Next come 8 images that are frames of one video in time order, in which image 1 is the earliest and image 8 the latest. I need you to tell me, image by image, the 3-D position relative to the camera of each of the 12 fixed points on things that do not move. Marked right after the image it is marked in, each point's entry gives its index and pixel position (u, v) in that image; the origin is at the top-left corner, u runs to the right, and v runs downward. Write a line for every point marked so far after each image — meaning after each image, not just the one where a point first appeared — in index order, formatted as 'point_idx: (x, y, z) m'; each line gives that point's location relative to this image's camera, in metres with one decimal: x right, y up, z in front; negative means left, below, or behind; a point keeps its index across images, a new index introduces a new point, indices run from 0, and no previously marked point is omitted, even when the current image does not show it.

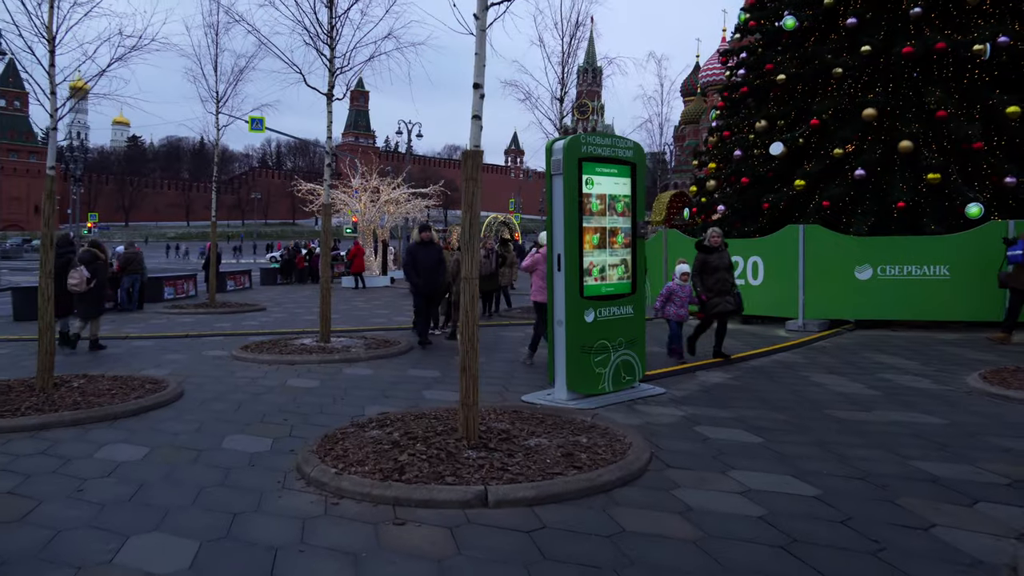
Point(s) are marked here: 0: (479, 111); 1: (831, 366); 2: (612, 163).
0: (-0.2, +1.3, +5.1) m
1: (+3.8, -0.9, +8.8) m
2: (+1.0, +1.2, +7.0) m
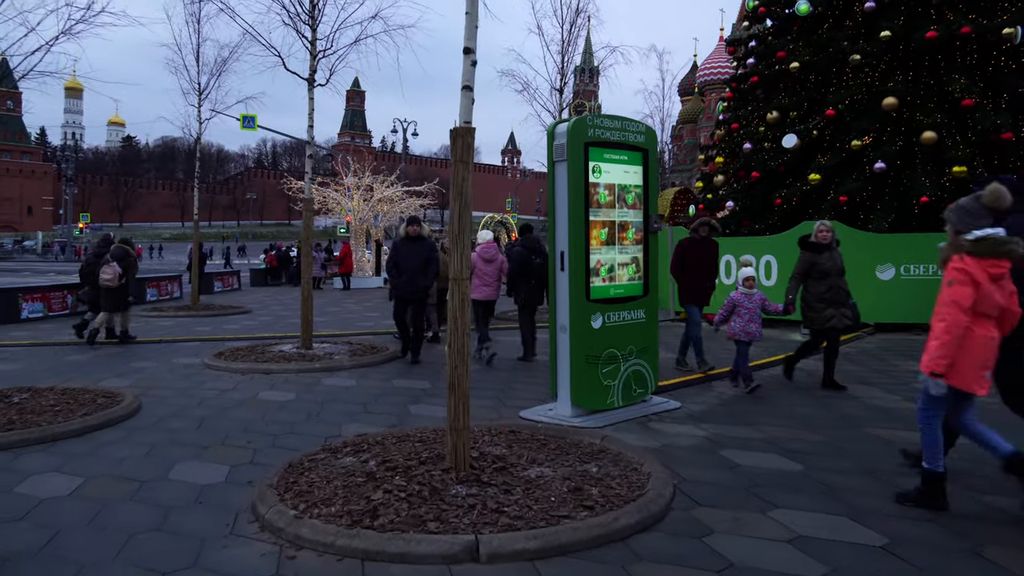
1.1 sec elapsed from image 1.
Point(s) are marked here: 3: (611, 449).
0: (-0.2, +1.2, +4.3) m
1: (+3.8, -1.0, +8.0) m
2: (+0.9, +1.2, +6.2) m
3: (+0.7, -1.1, +4.9) m
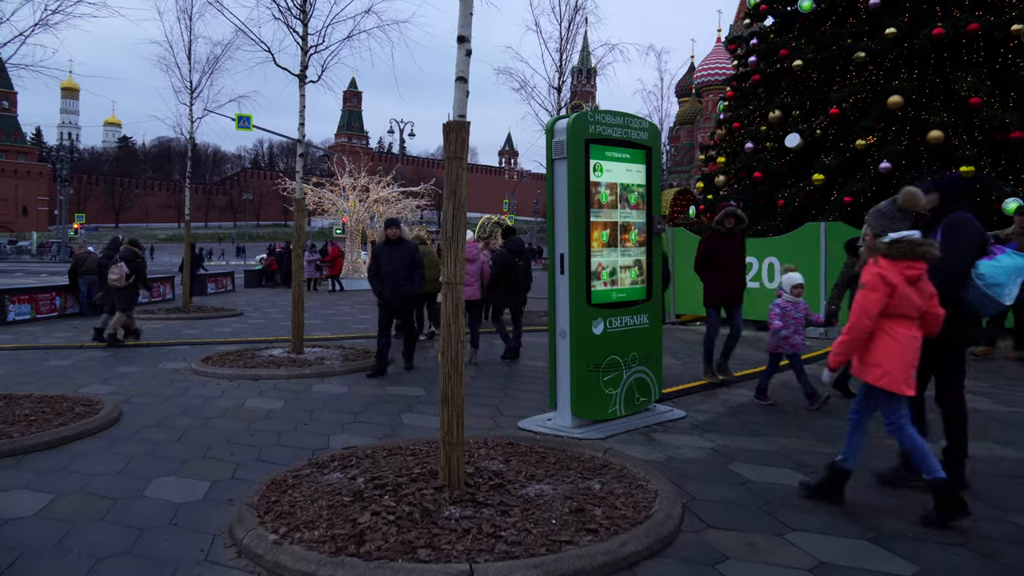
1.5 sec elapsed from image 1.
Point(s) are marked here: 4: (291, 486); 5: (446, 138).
0: (-0.3, +1.2, +4.1) m
1: (+3.8, -1.0, +7.7) m
2: (+0.9, +1.1, +5.9) m
3: (+0.7, -1.1, +4.6) m
4: (-1.3, -1.1, +4.2) m
5: (-0.4, +0.8, +4.0) m
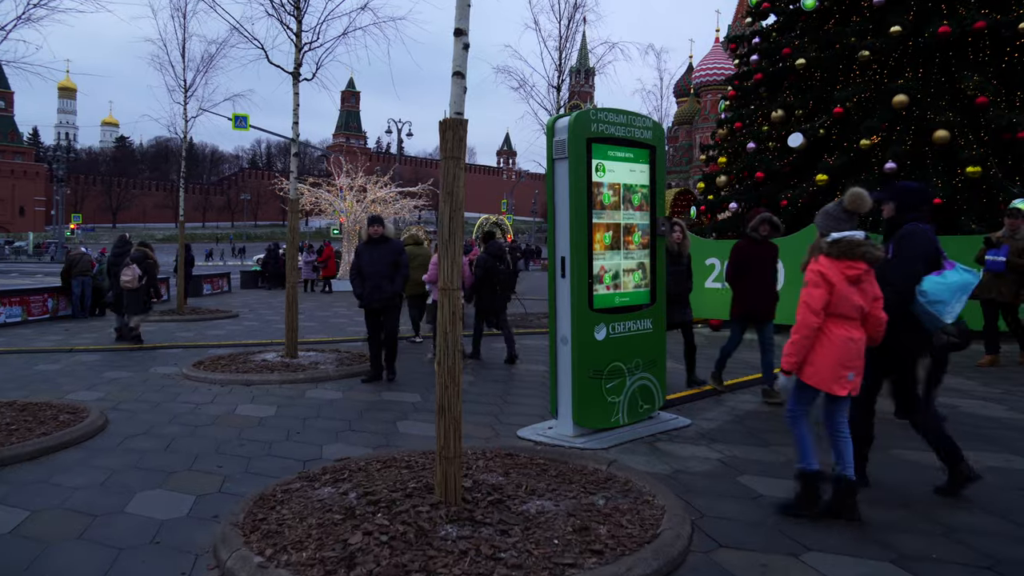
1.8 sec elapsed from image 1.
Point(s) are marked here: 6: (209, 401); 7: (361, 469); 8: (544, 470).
0: (-0.3, +1.2, +3.9) m
1: (+3.8, -1.0, +7.5) m
2: (+0.9, +1.1, +5.7) m
3: (+0.7, -1.1, +4.4) m
4: (-1.3, -1.2, +4.0) m
5: (-0.4, +0.8, +3.8) m
6: (-2.9, -1.1, +7.0) m
7: (-0.9, -1.1, +4.5) m
8: (+0.2, -1.1, +4.6) m
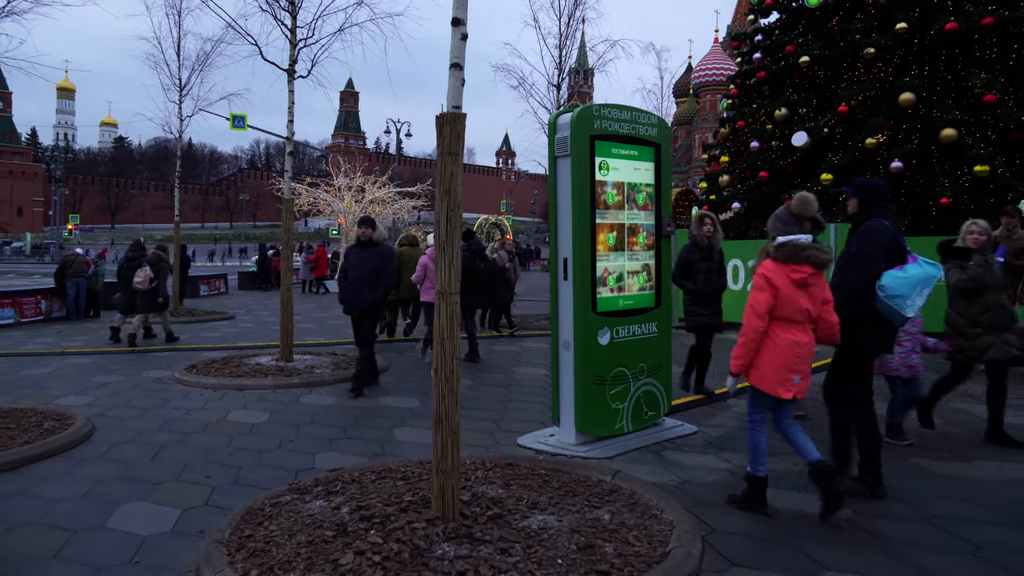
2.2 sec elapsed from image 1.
0: (-0.3, +1.2, +3.7) m
1: (+3.8, -1.0, +7.4) m
2: (+0.9, +1.1, +5.5) m
3: (+0.7, -1.2, +4.2) m
4: (-1.3, -1.2, +3.8) m
5: (-0.4, +0.8, +3.6) m
6: (-2.9, -1.1, +6.8) m
7: (-0.9, -1.1, +4.3) m
8: (+0.2, -1.1, +4.4) m
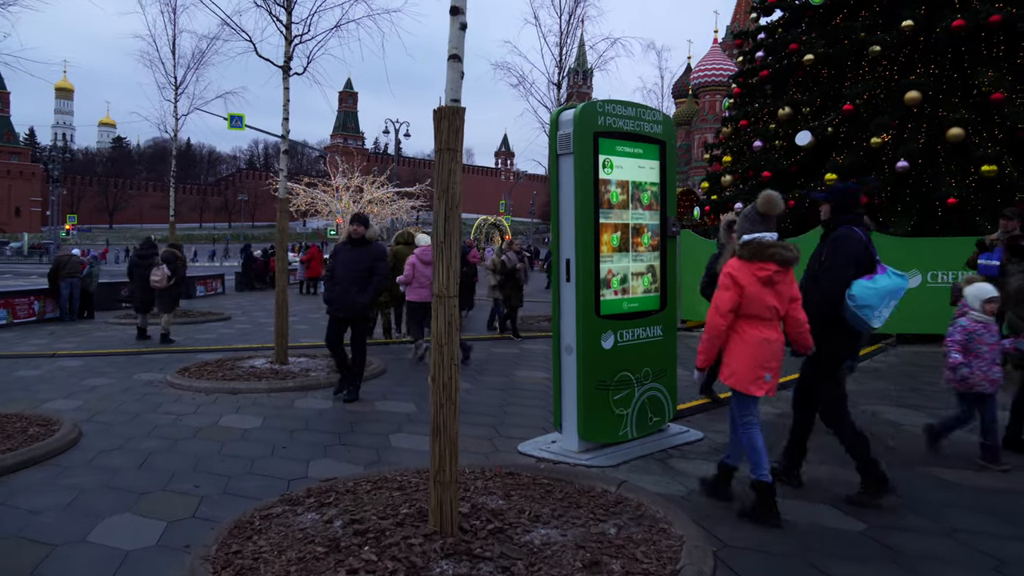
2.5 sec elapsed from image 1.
0: (-0.2, +1.1, +3.5) m
1: (+3.8, -1.1, +7.2) m
2: (+0.9, +1.1, +5.3) m
3: (+0.7, -1.2, +4.1) m
4: (-1.3, -1.2, +3.7) m
5: (-0.3, +0.7, +3.4) m
6: (-2.9, -1.1, +6.7) m
7: (-0.9, -1.2, +4.1) m
8: (+0.2, -1.2, +4.2) m
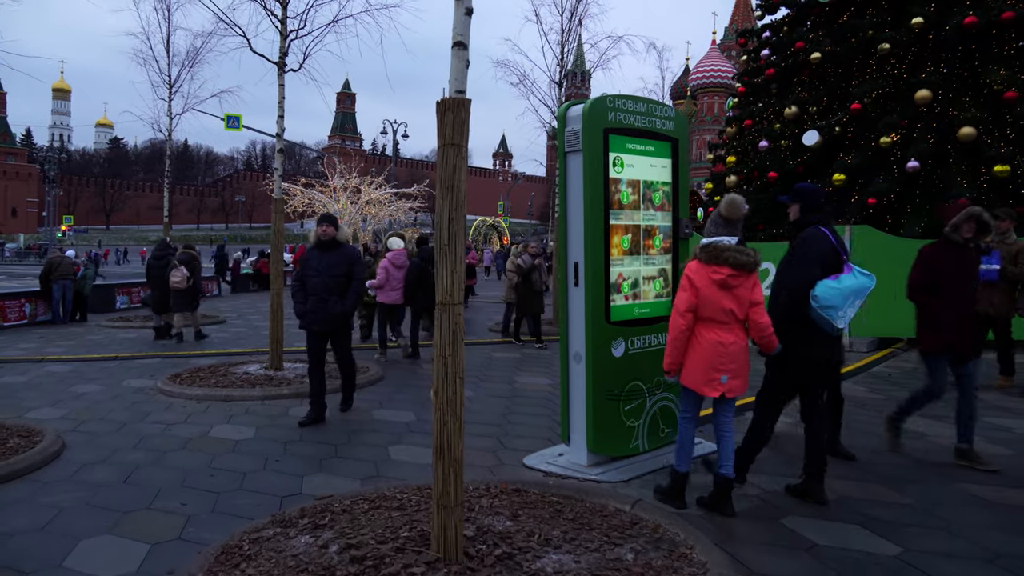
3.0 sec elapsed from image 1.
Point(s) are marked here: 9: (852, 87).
0: (-0.2, +1.1, +3.2) m
1: (+3.8, -1.1, +6.9) m
2: (+0.9, +1.0, +5.1) m
3: (+0.7, -1.2, +3.8) m
4: (-1.2, -1.2, +3.4) m
5: (-0.3, +0.7, +3.1) m
6: (-2.9, -1.2, +6.4) m
7: (-0.9, -1.2, +3.9) m
8: (+0.2, -1.2, +3.9) m
9: (+5.5, +3.3, +11.8) m
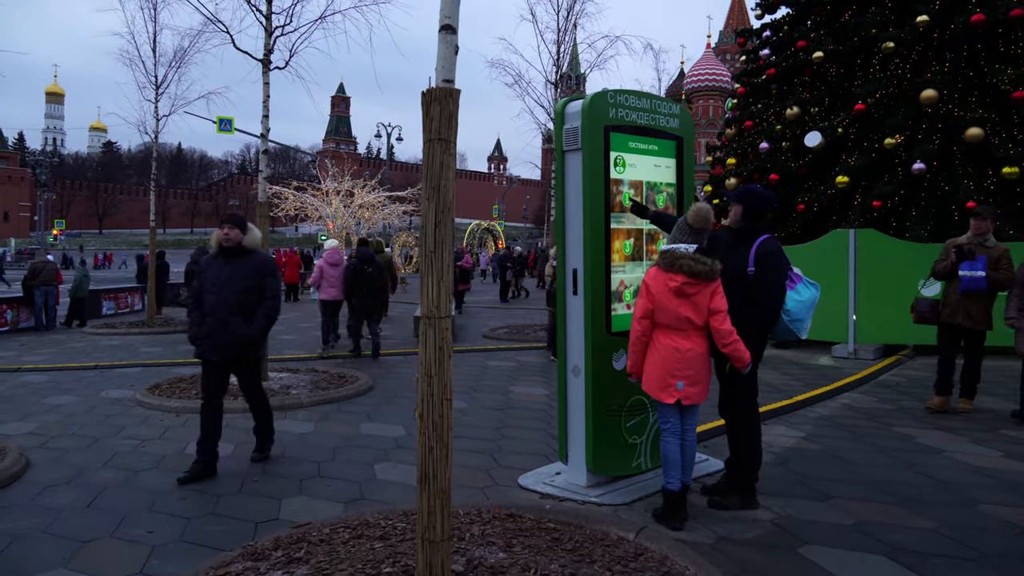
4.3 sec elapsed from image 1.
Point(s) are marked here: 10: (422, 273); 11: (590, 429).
0: (-0.2, +1.1, +2.9) m
1: (+3.7, -1.2, +6.6) m
2: (+0.9, +1.0, +4.8) m
3: (+0.7, -1.3, +3.5) m
4: (-1.3, -1.3, +3.1) m
5: (-0.3, +0.7, +2.8) m
6: (-2.9, -1.2, +6.0) m
7: (-0.9, -1.2, +3.5) m
8: (+0.2, -1.2, +3.6) m
9: (+5.4, +3.2, +11.6) m
10: (-0.3, 0.0, +2.8) m
11: (+0.5, -0.9, +4.5) m
